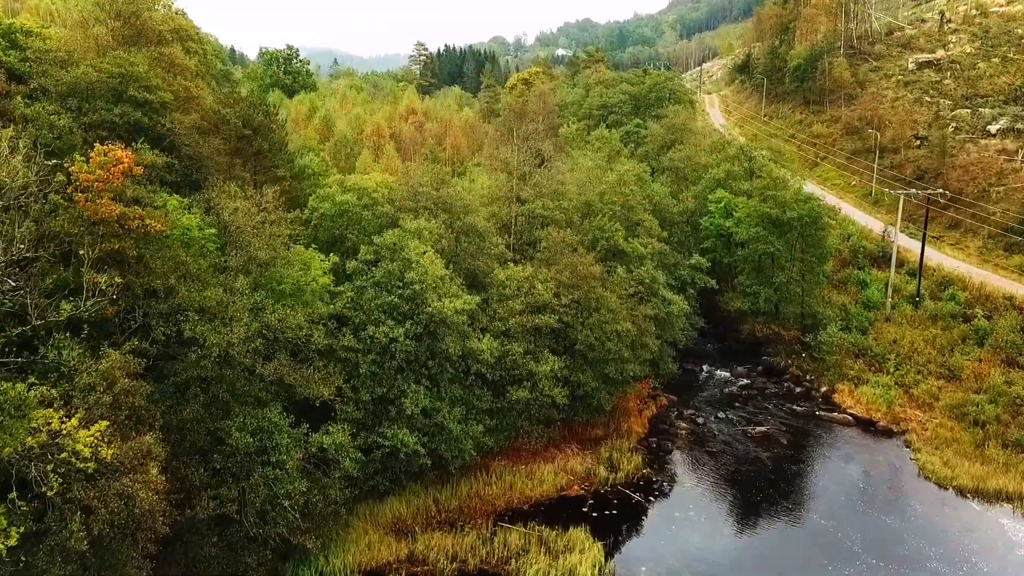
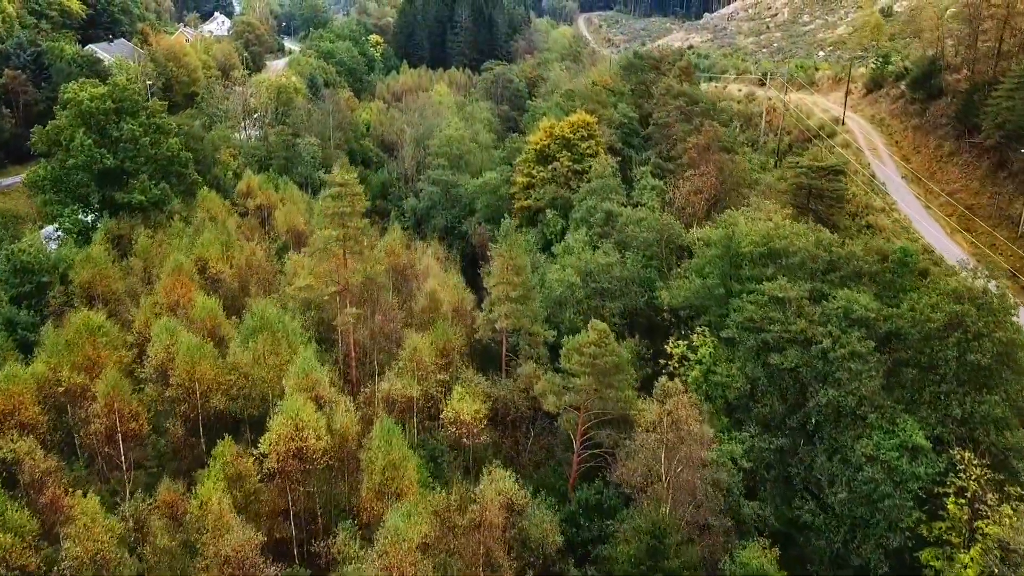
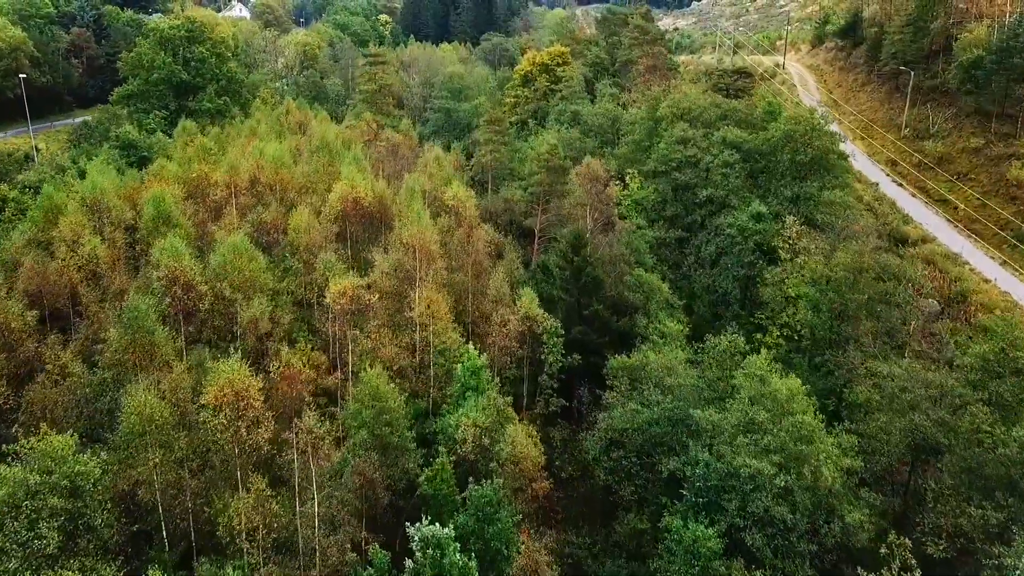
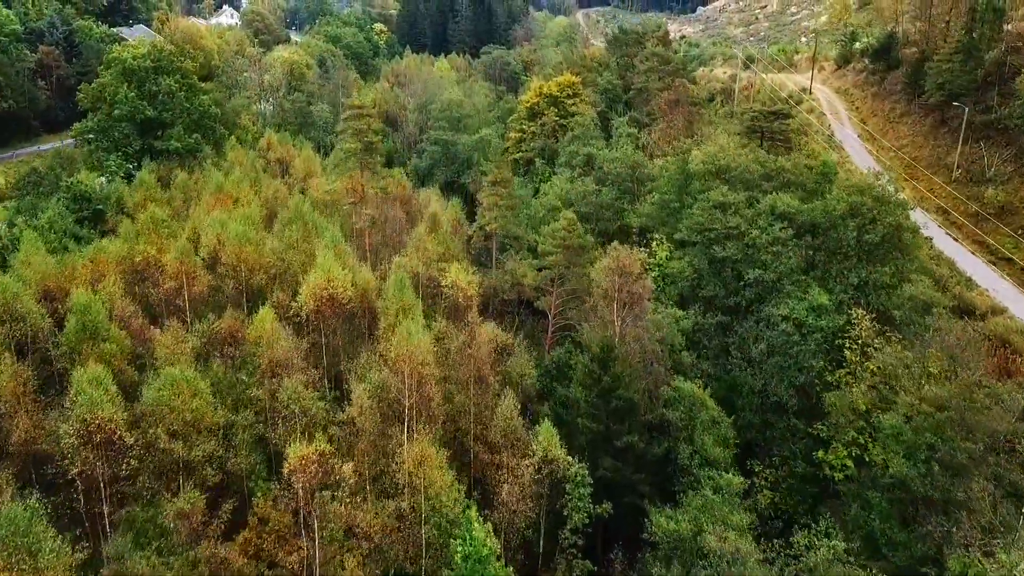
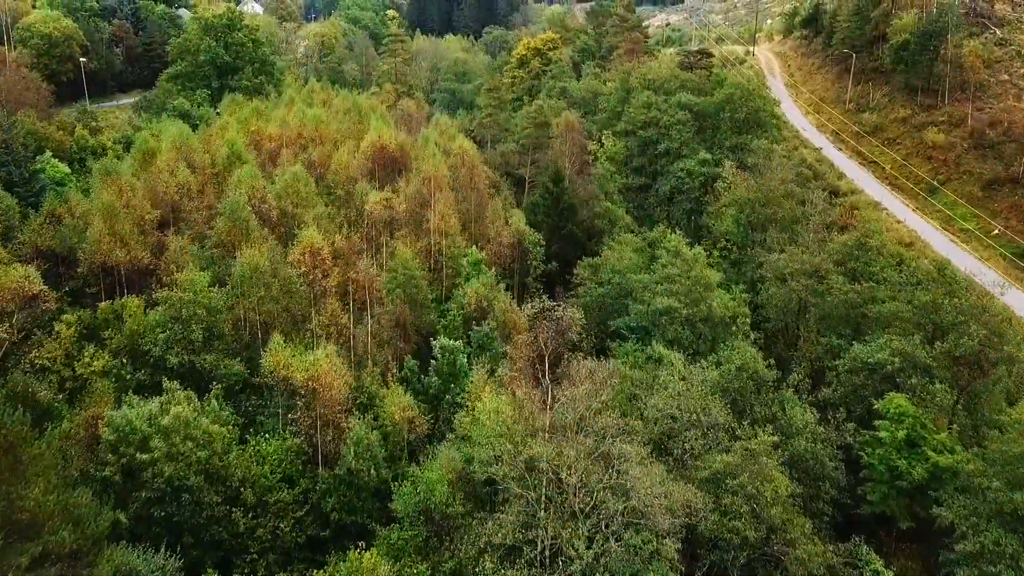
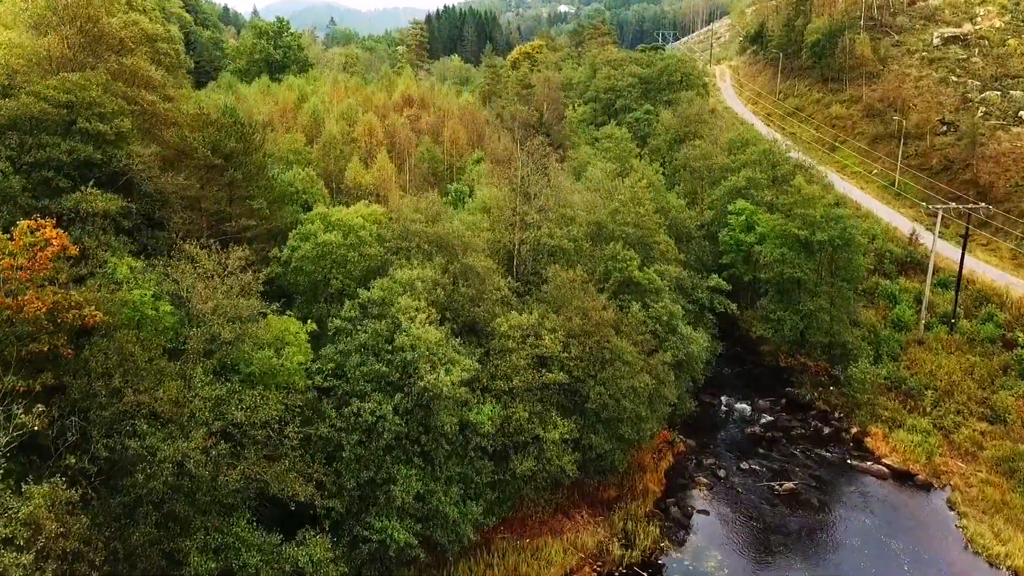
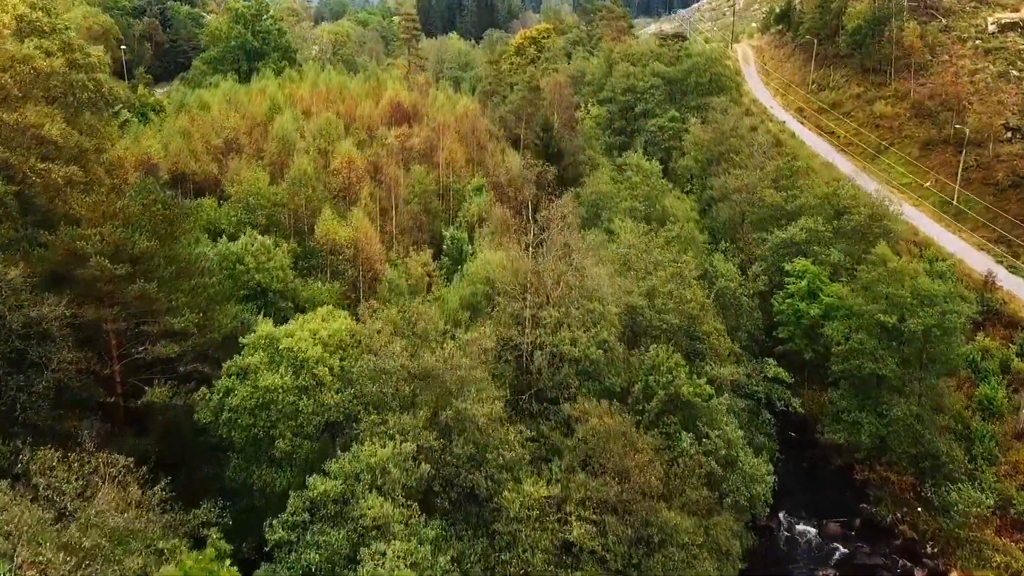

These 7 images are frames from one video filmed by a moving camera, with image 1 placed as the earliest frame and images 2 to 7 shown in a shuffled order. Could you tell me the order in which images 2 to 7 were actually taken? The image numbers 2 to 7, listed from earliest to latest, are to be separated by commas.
6, 7, 5, 3, 4, 2
